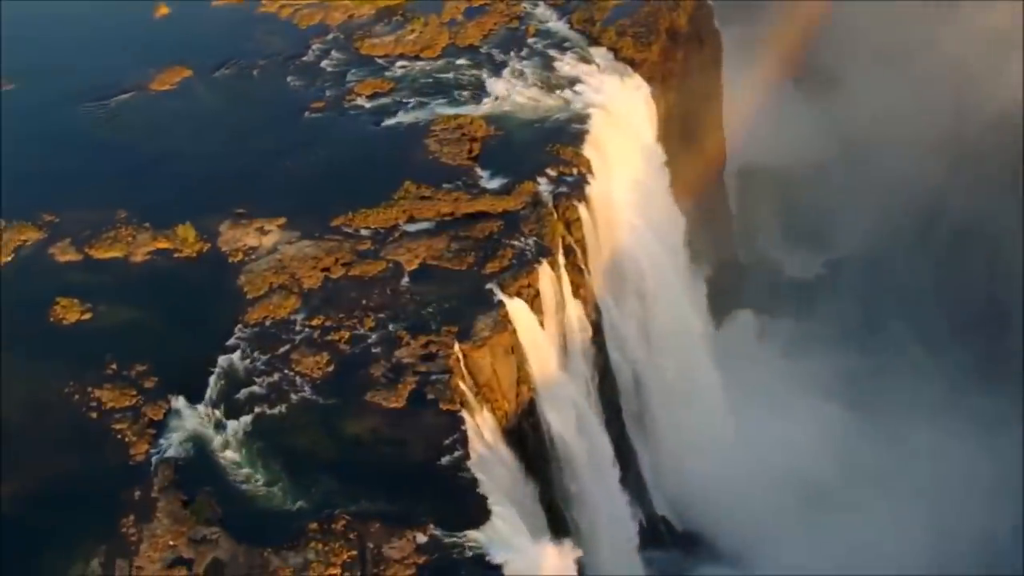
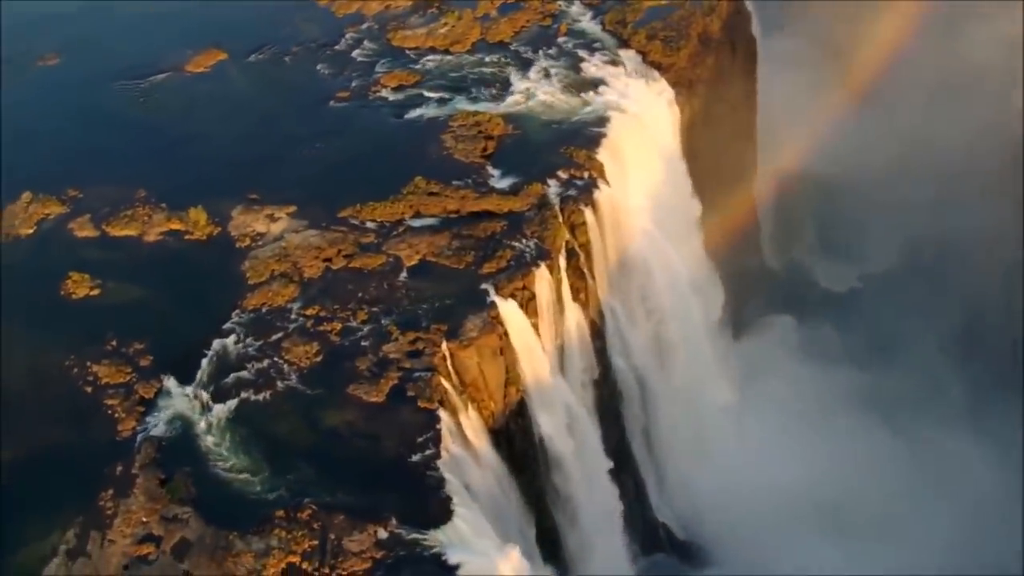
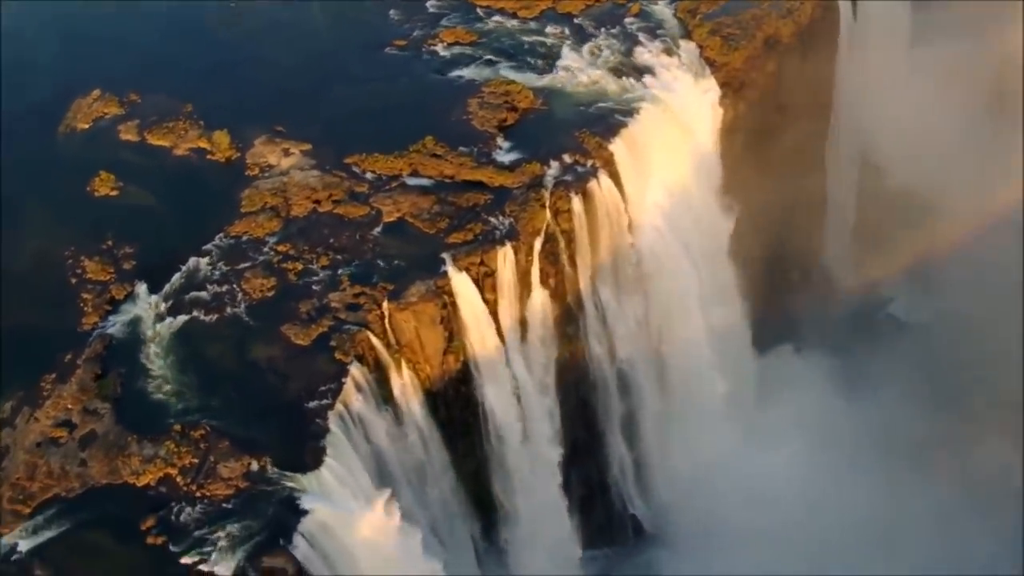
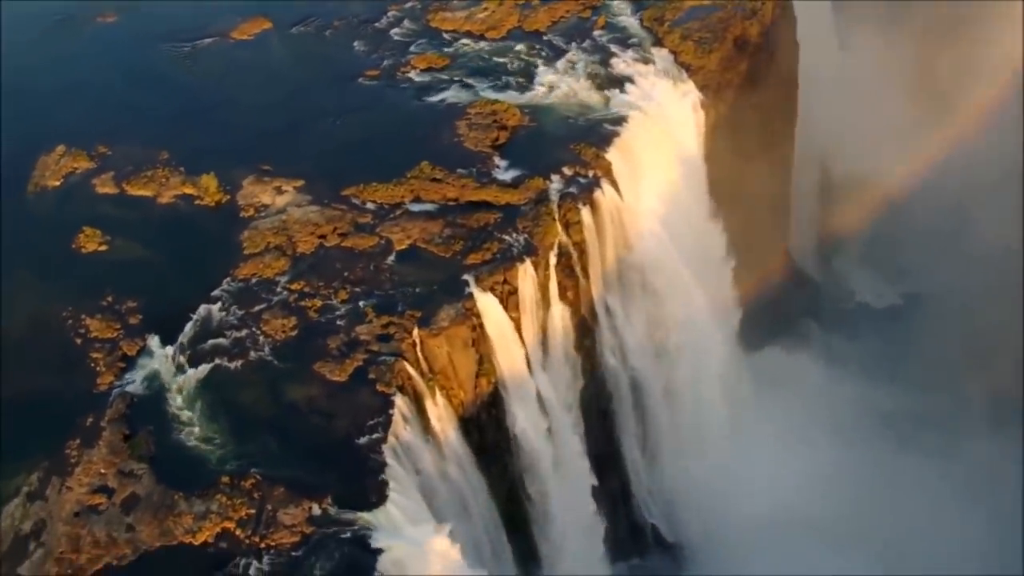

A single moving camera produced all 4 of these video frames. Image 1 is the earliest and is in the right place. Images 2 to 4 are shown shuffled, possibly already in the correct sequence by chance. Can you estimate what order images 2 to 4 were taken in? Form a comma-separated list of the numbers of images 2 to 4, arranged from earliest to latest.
2, 4, 3
